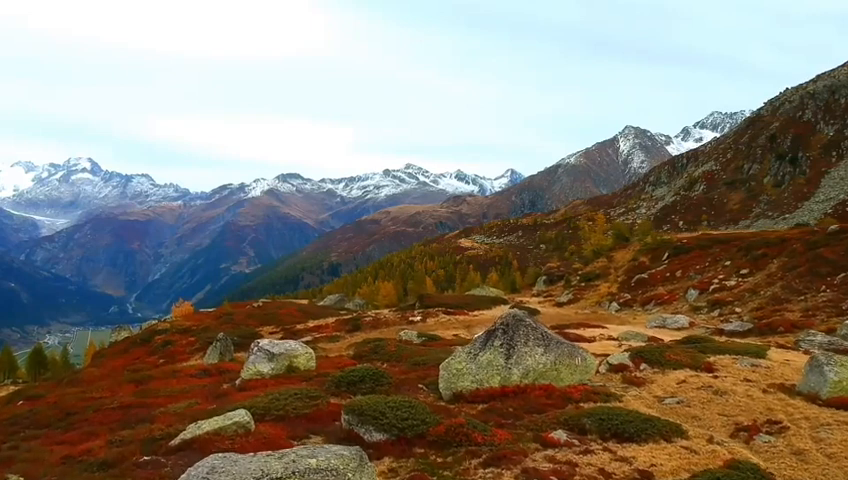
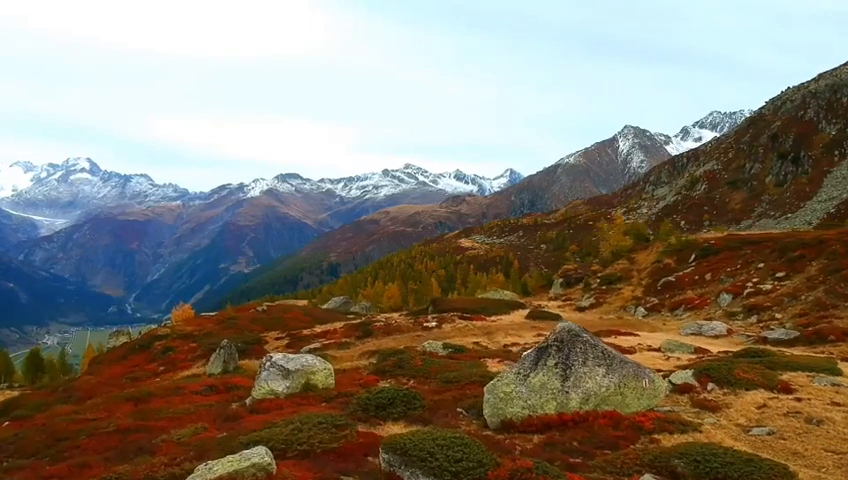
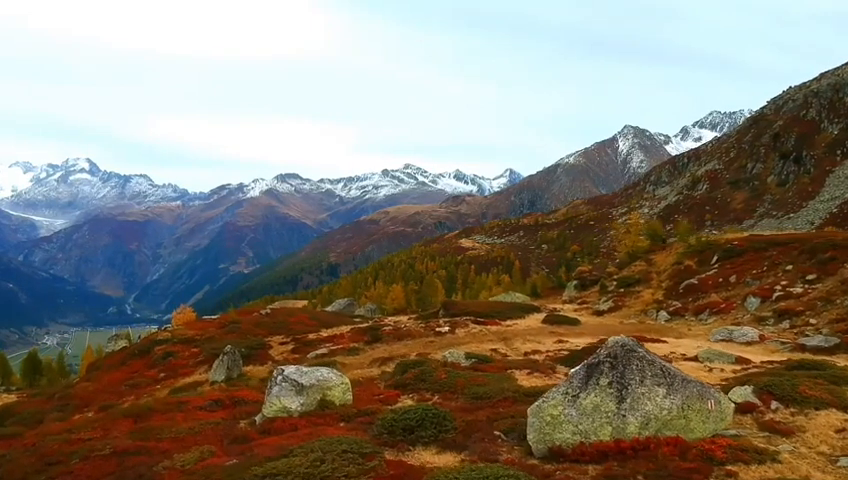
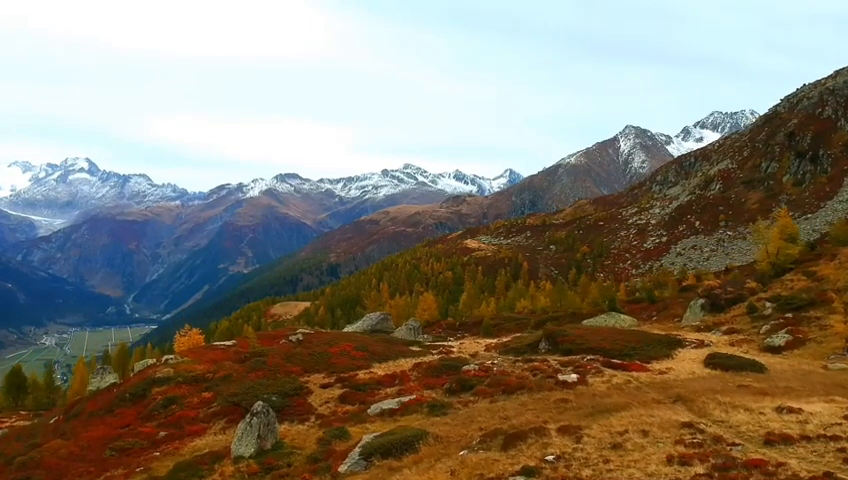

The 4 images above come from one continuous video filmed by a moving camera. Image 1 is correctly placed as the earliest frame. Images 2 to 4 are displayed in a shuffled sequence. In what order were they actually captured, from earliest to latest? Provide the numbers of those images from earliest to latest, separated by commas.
2, 3, 4
